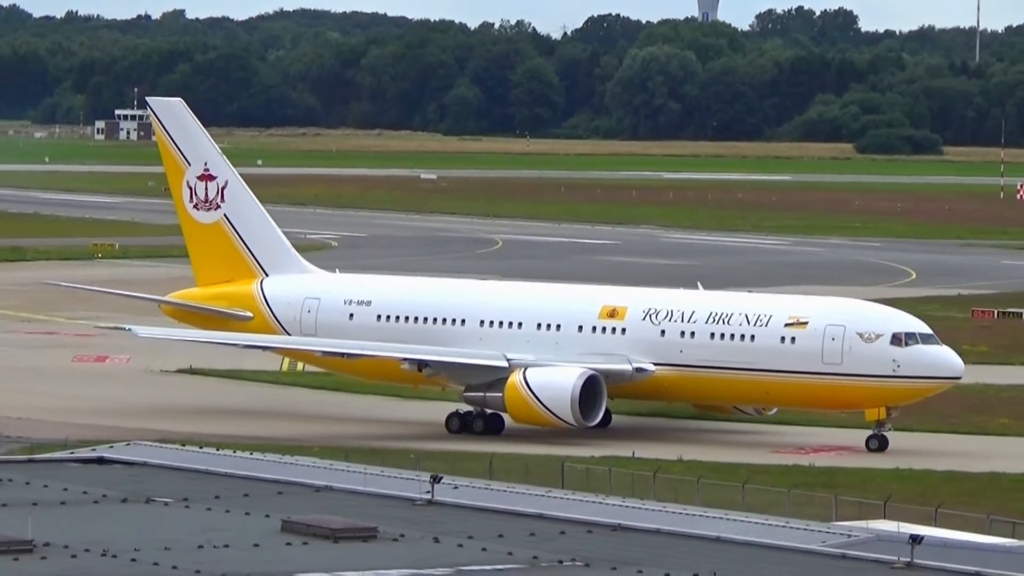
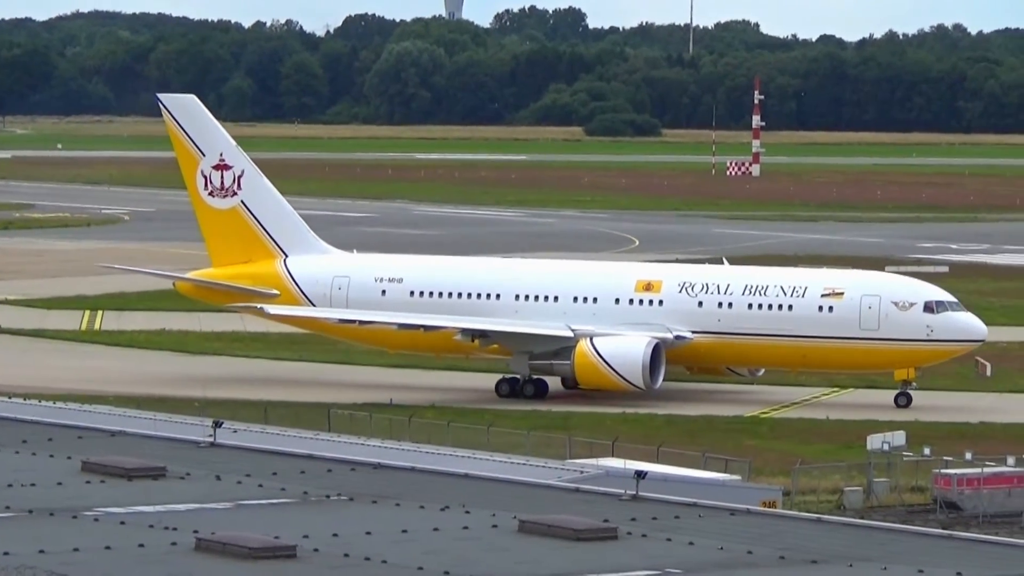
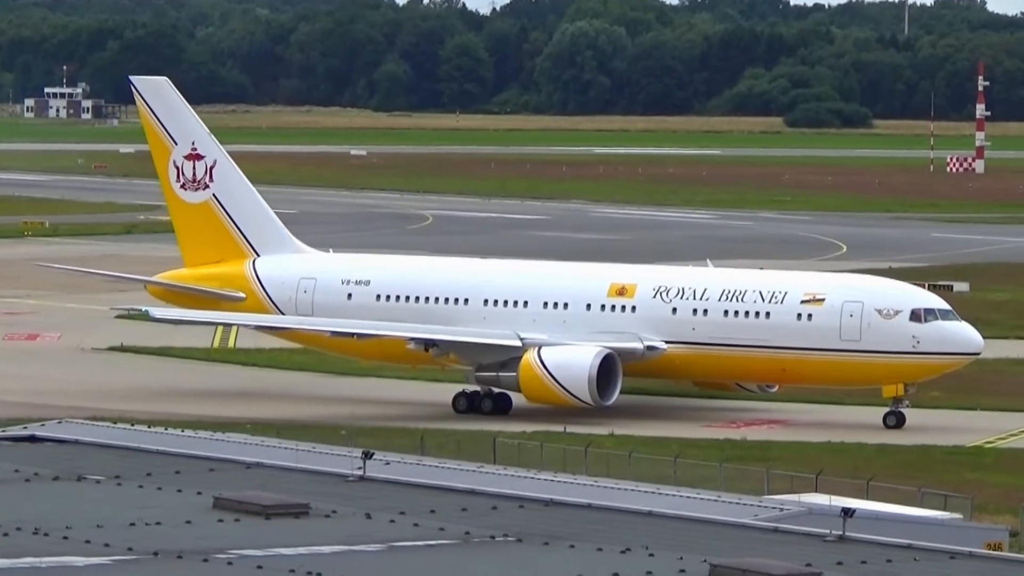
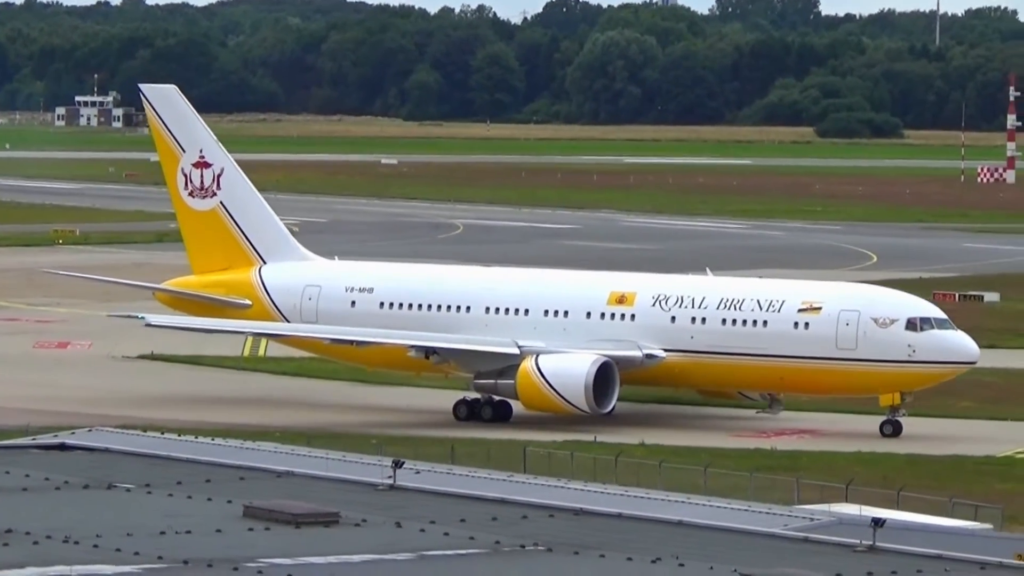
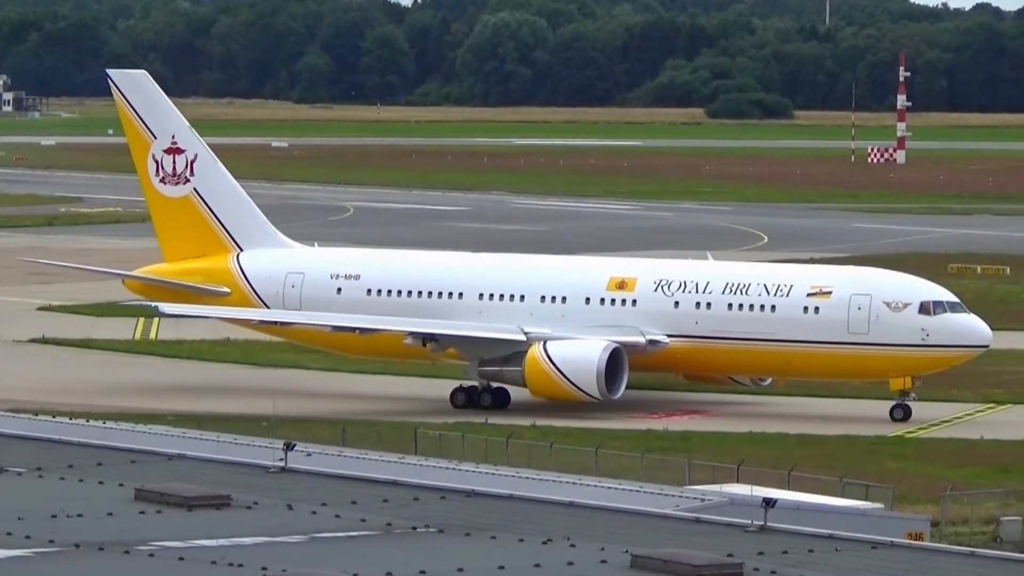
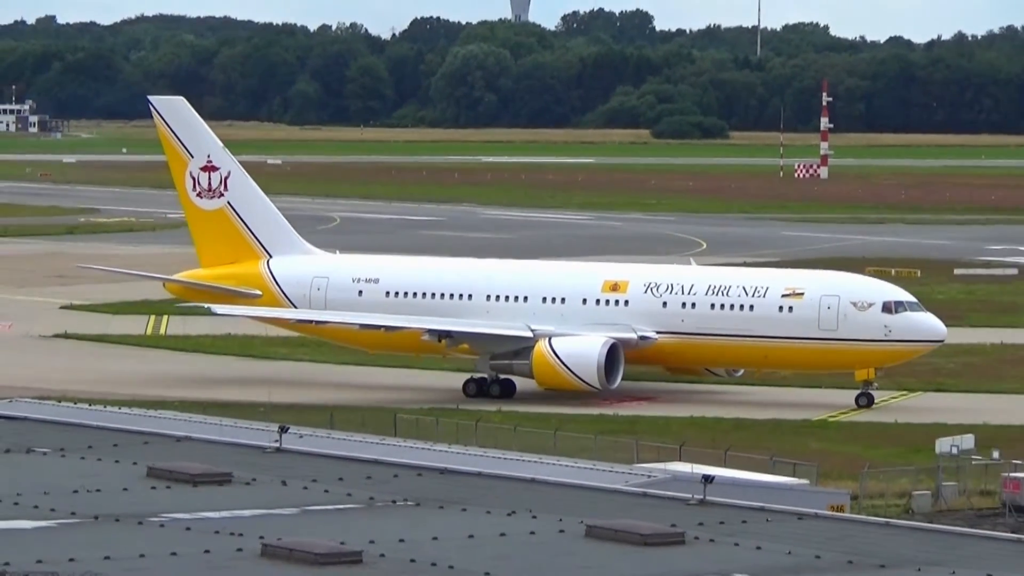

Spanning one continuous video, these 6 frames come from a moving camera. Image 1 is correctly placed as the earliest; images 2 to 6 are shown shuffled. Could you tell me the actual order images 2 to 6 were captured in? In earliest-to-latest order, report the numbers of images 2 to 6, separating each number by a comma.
4, 3, 5, 6, 2
